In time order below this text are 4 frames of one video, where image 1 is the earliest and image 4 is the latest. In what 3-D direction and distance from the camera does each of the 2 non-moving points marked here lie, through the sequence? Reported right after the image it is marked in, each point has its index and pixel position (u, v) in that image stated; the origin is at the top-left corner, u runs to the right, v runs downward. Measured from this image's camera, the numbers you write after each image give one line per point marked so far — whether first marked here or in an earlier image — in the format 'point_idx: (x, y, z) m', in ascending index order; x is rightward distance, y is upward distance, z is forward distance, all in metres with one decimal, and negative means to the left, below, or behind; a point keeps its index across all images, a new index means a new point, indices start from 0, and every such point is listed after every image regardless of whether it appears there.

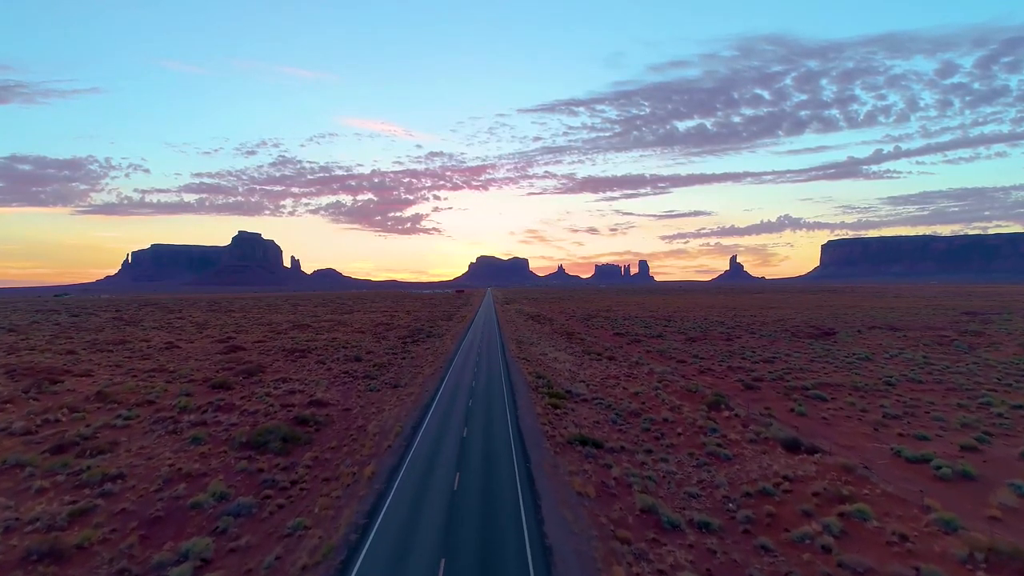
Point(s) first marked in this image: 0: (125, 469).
0: (-14.9, -7.0, +19.1) m
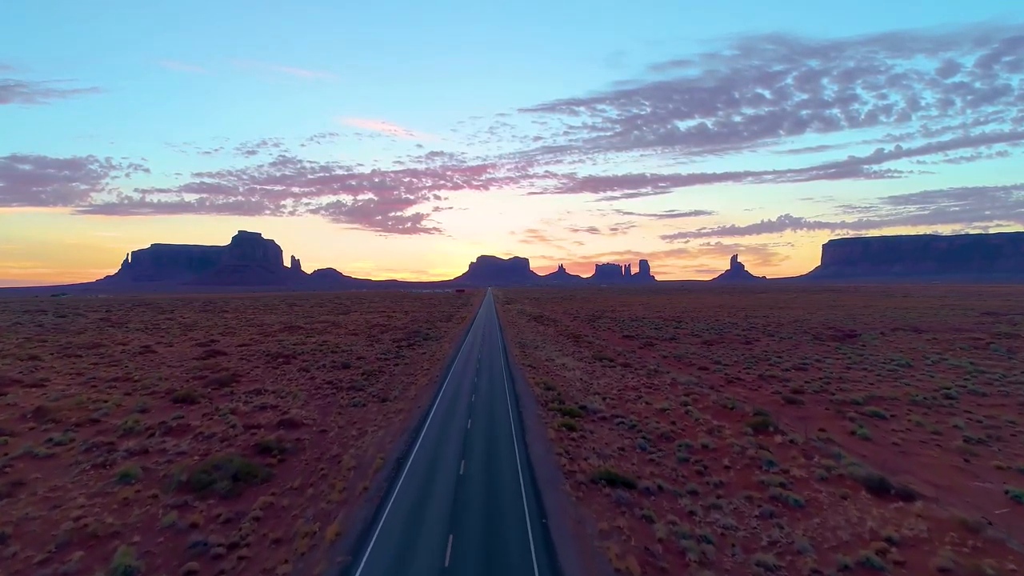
0: (-14.6, -7.0, +14.5) m
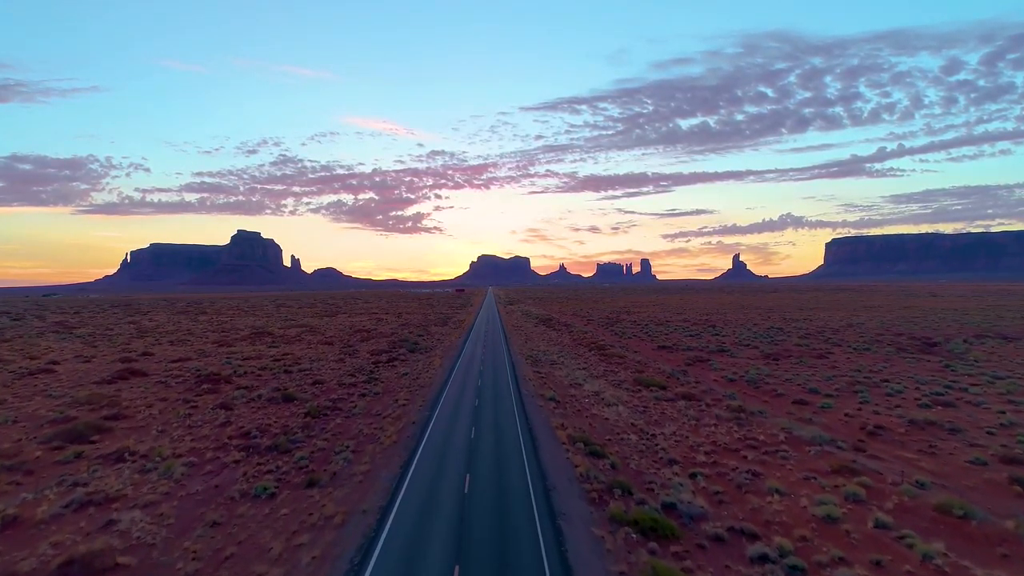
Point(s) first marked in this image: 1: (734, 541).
0: (-13.8, -7.0, +1.3) m
1: (+6.2, -6.9, +13.9) m
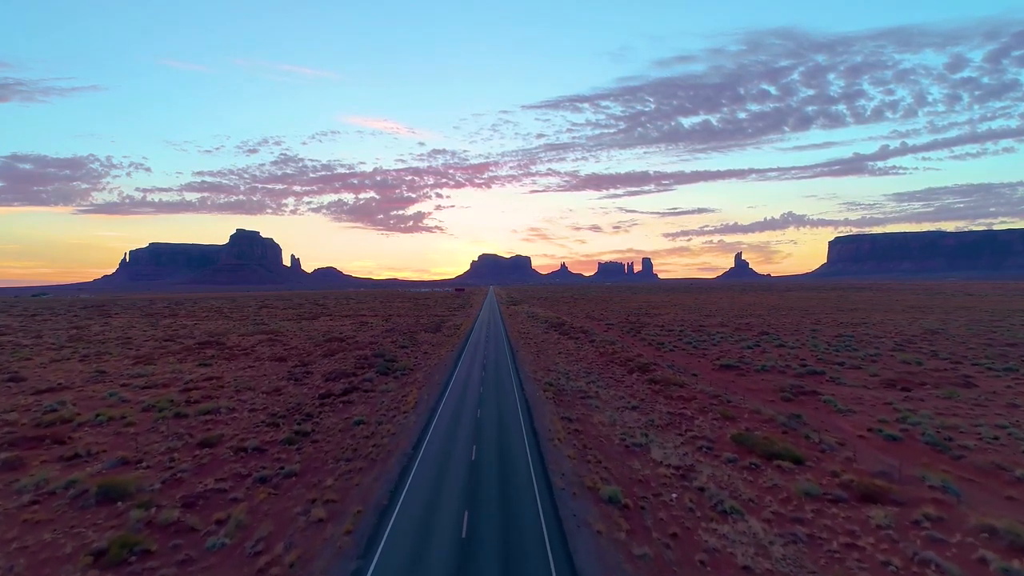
0: (-13.2, -6.9, -13.3) m
1: (+6.9, -6.9, -0.8) m
